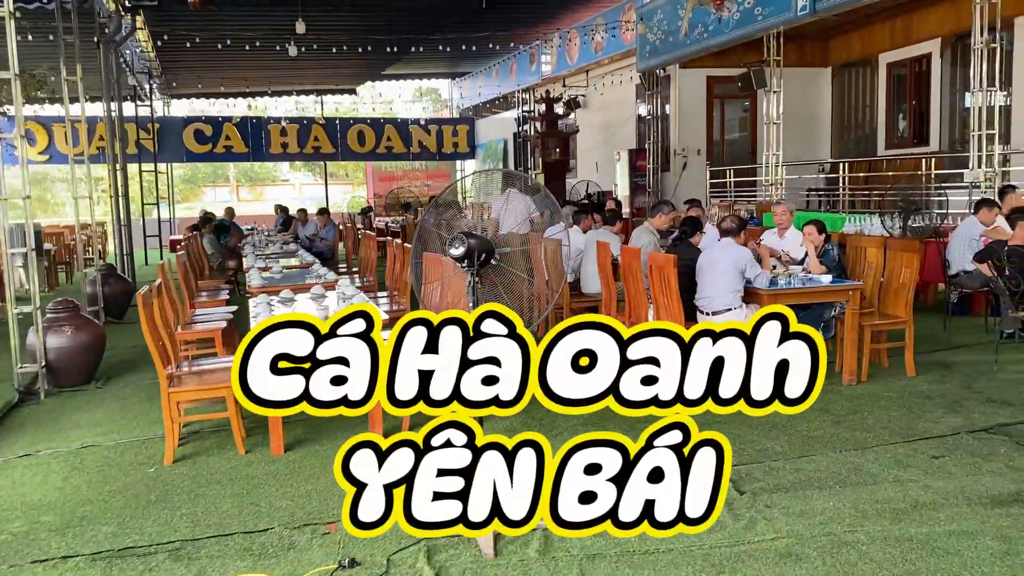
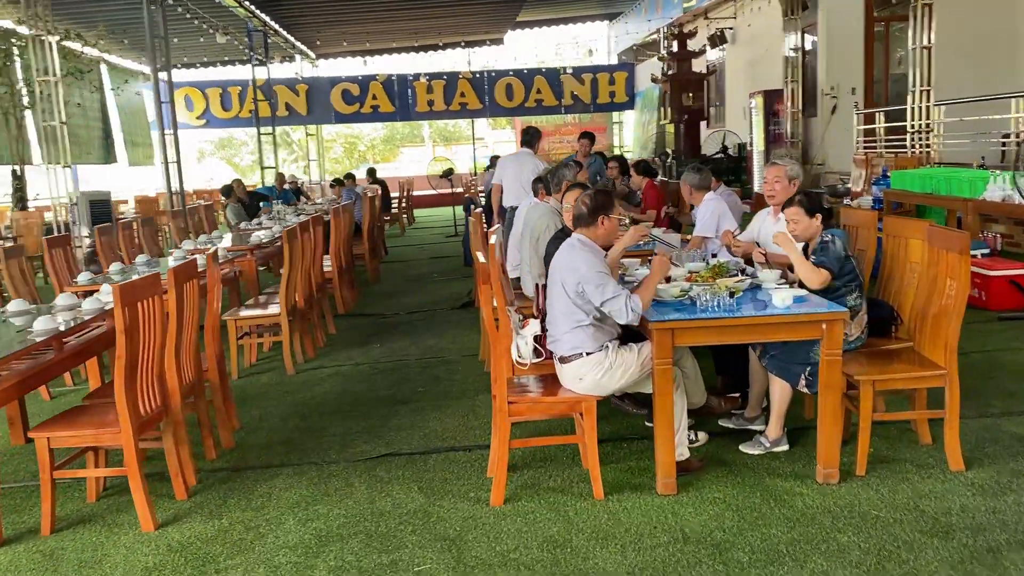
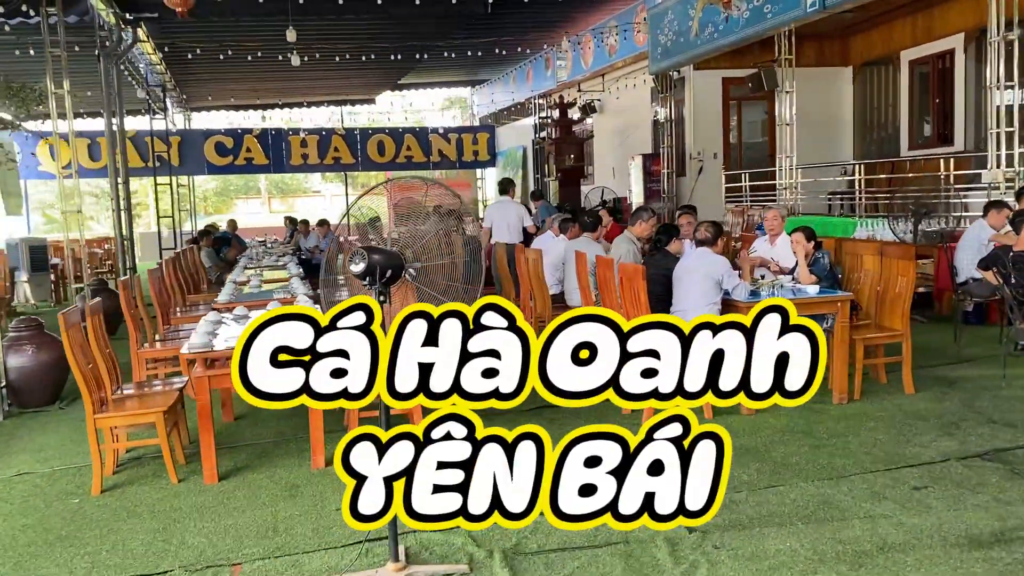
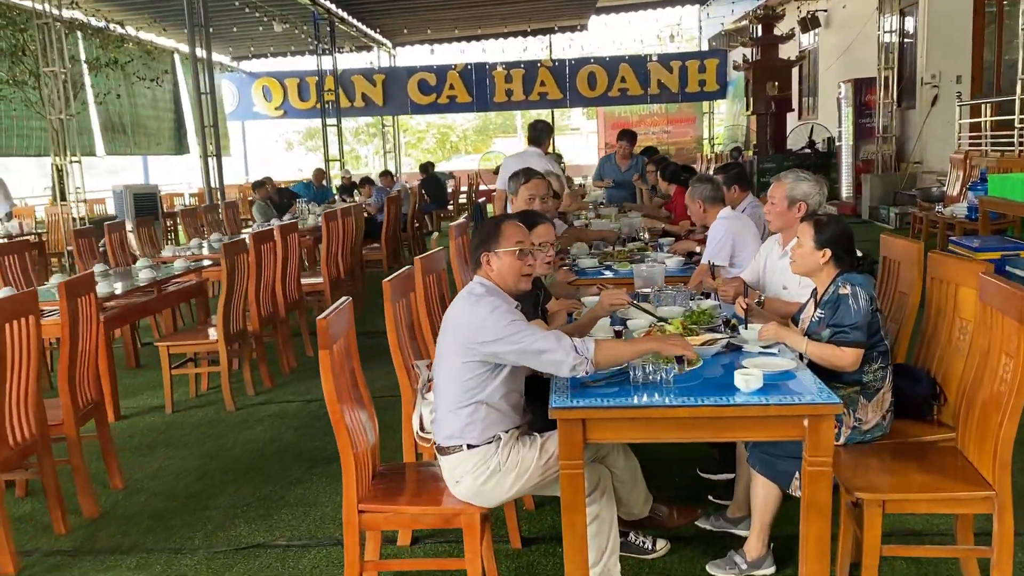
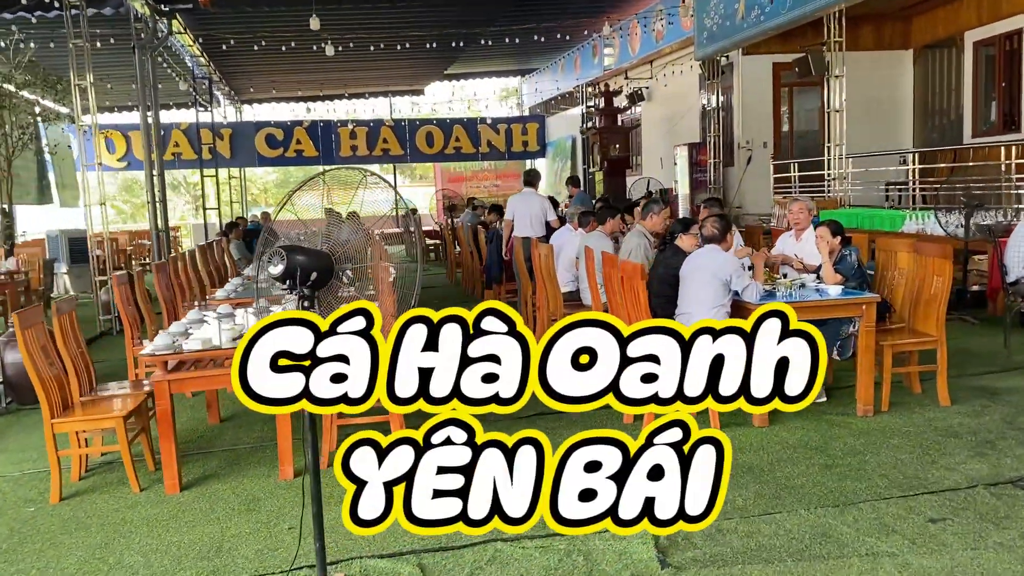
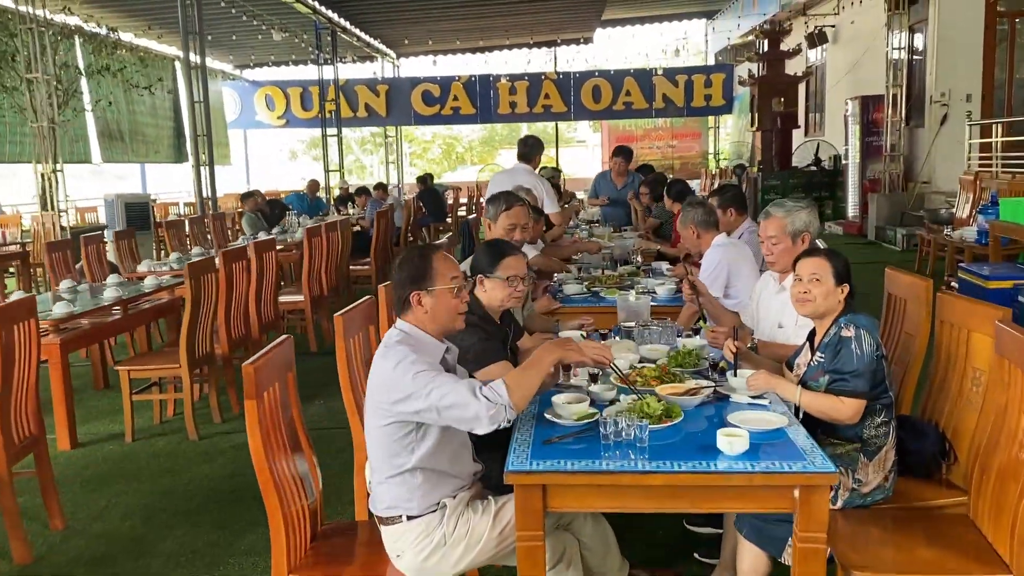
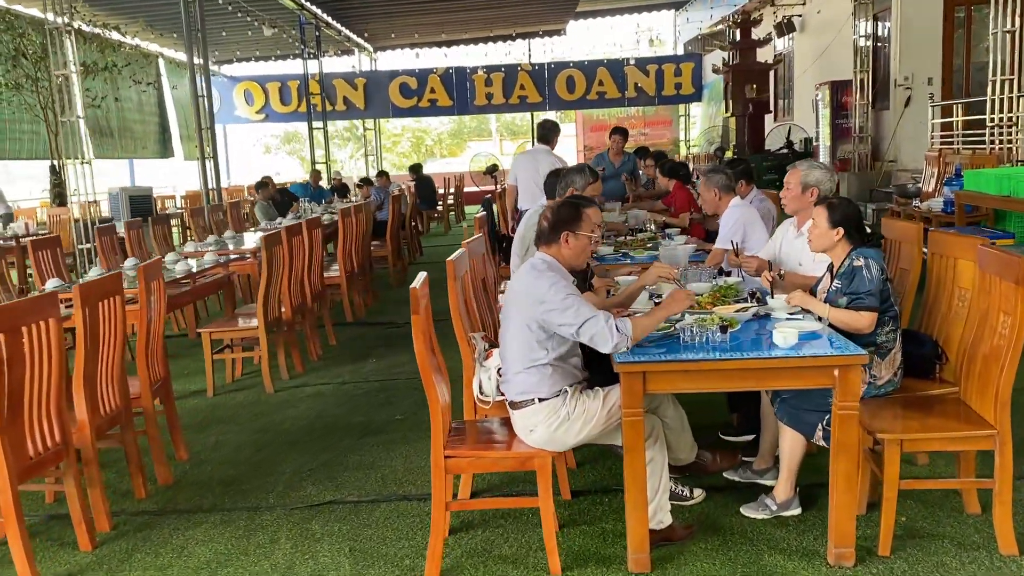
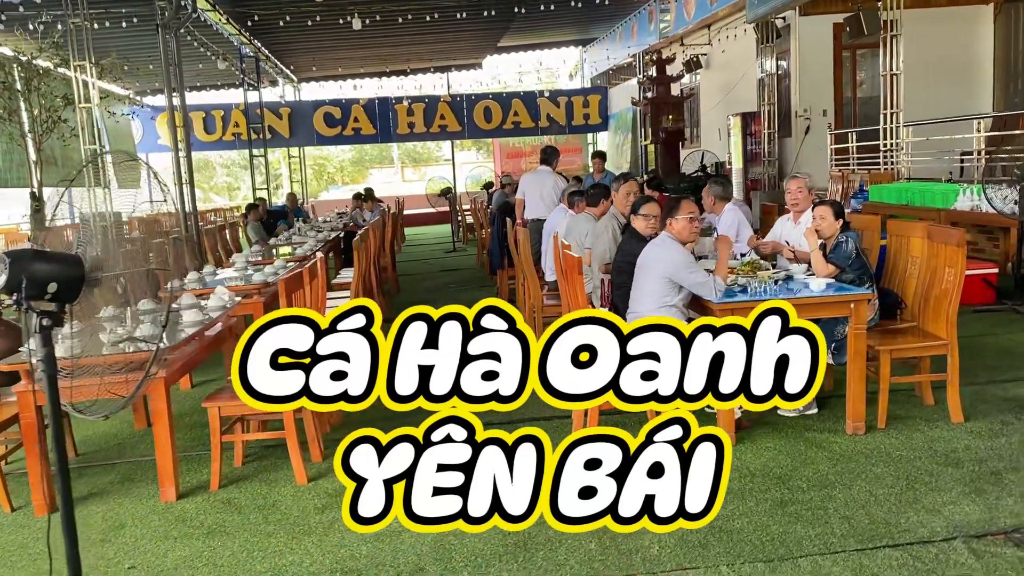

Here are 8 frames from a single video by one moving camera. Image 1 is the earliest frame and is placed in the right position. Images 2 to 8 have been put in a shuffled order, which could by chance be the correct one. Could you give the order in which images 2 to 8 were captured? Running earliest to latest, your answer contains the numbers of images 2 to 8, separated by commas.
3, 5, 8, 2, 7, 4, 6
